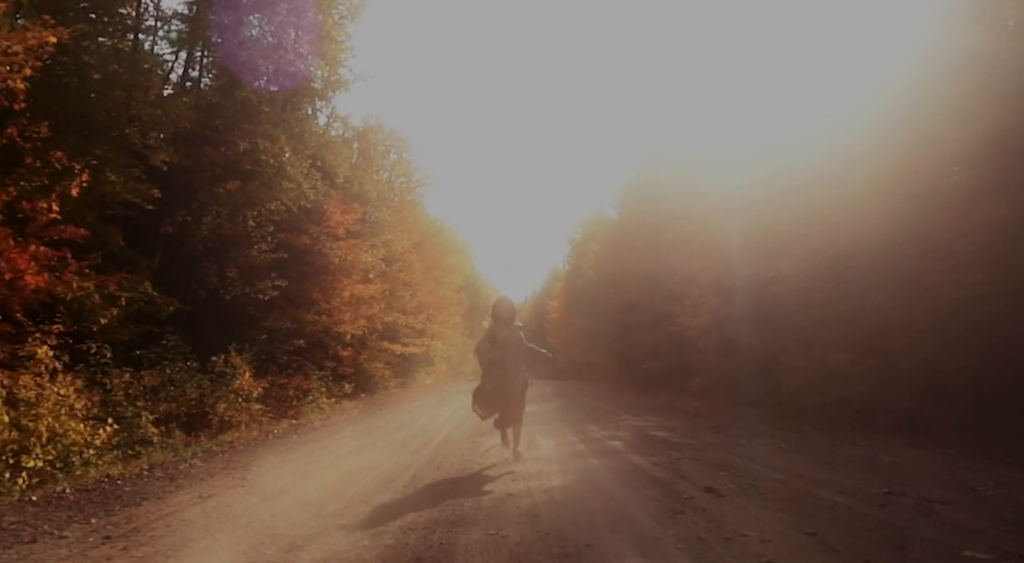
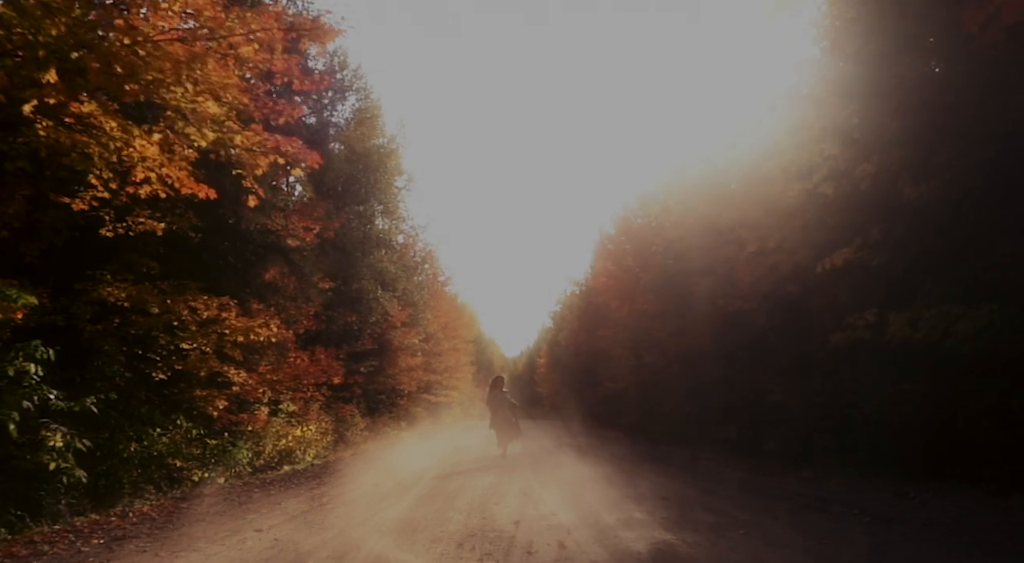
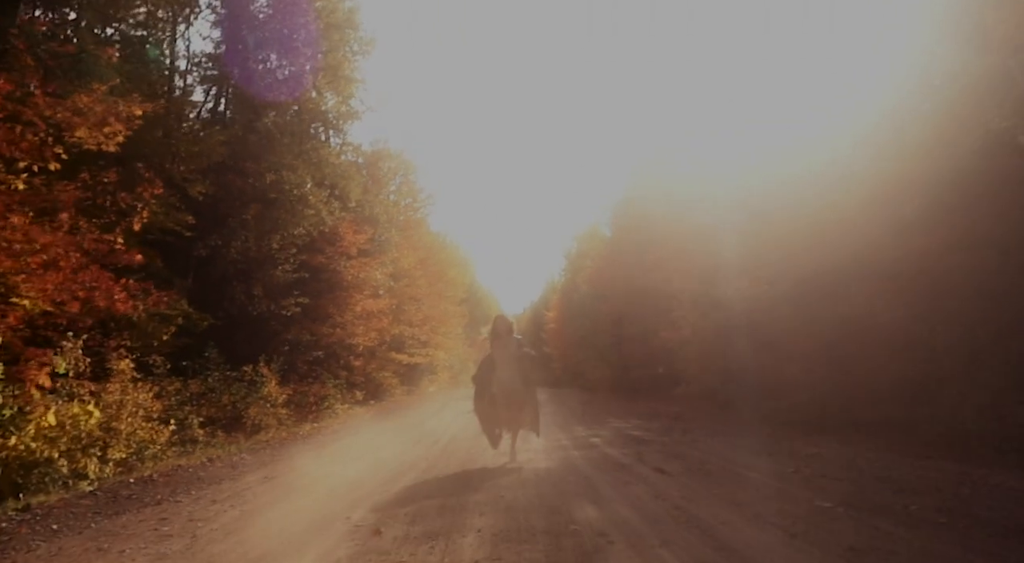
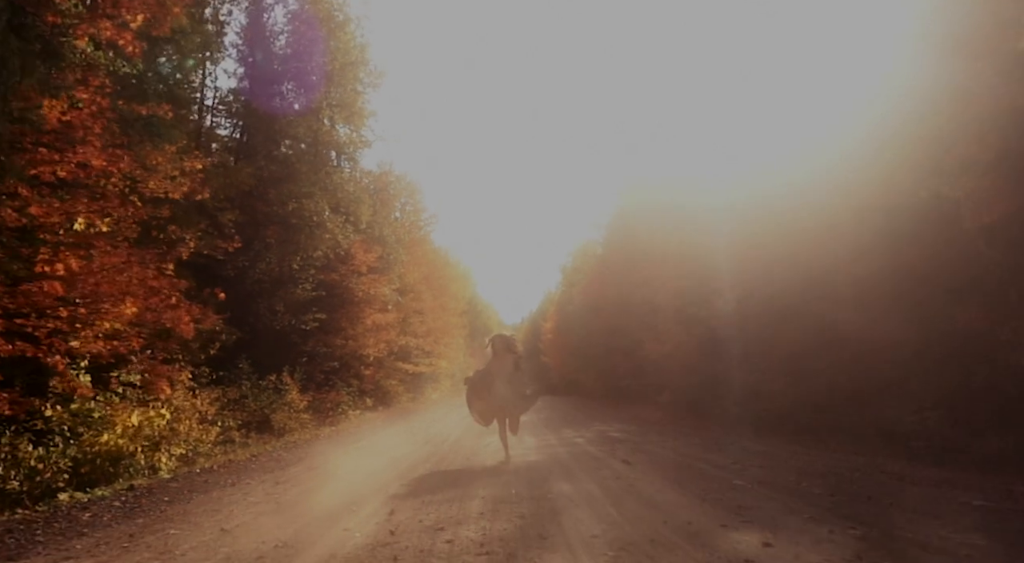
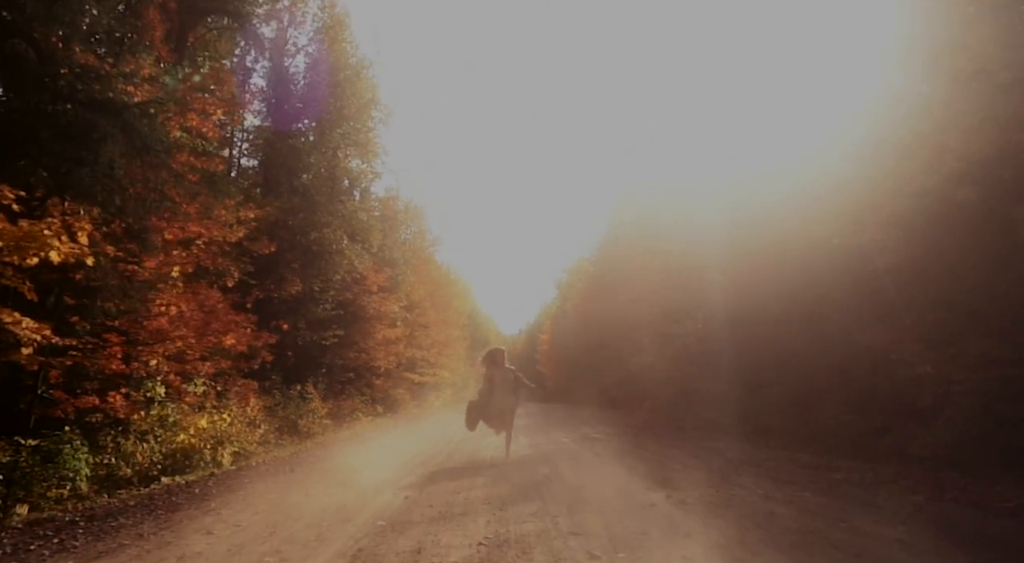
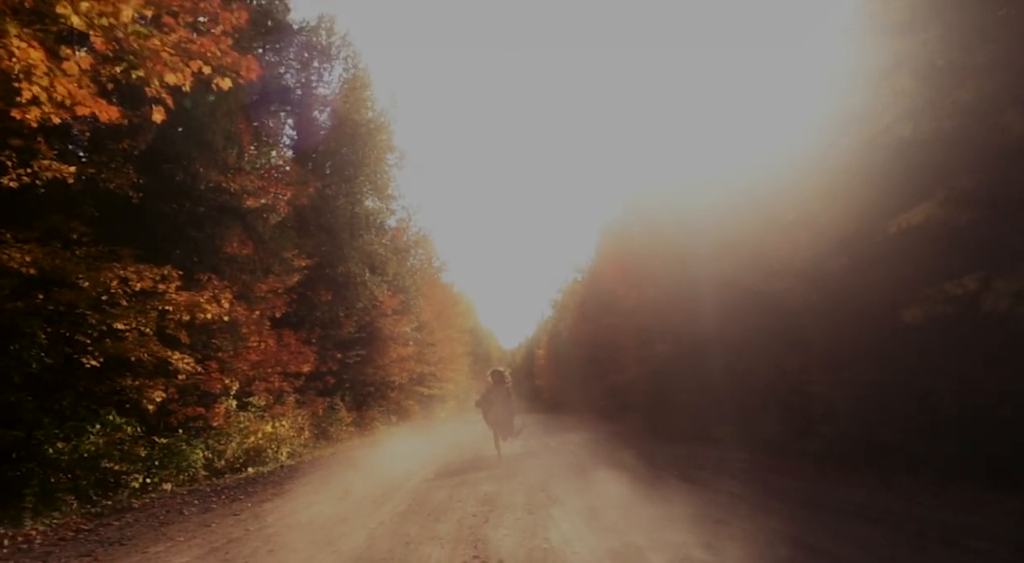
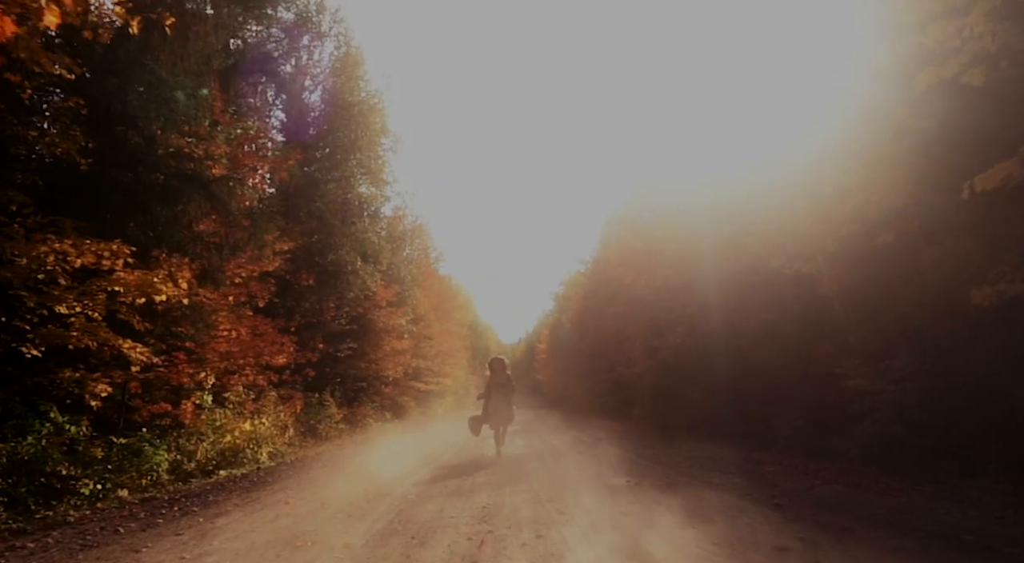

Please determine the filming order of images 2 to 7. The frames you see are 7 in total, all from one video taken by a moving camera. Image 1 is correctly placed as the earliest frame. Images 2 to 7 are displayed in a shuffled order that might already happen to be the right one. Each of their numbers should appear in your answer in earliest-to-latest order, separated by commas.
3, 4, 5, 7, 6, 2
